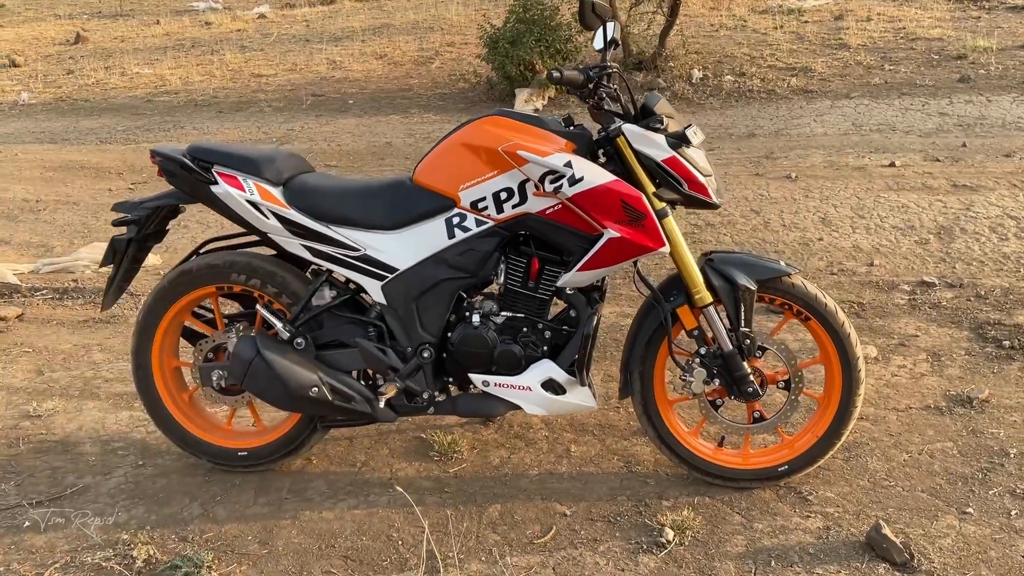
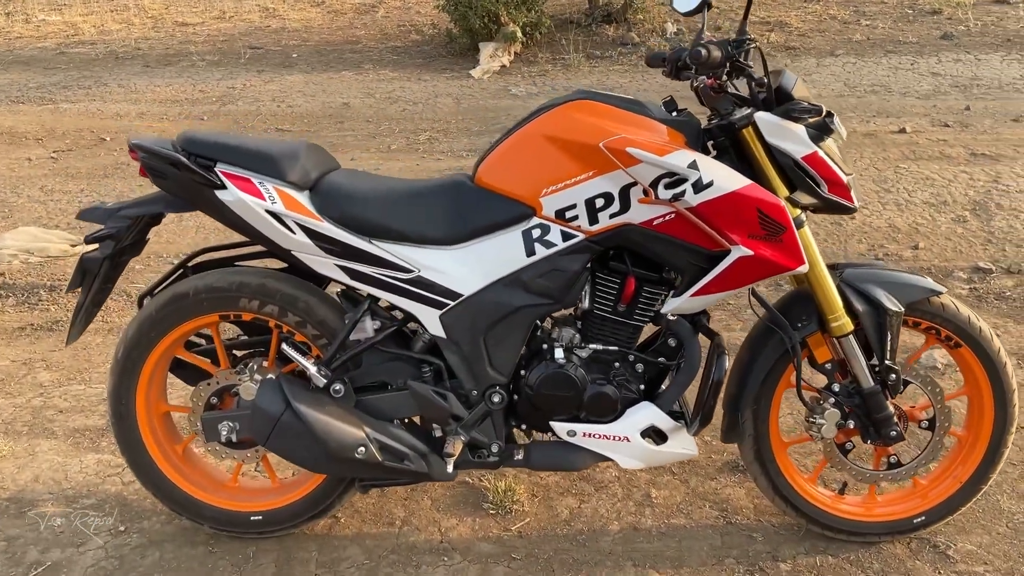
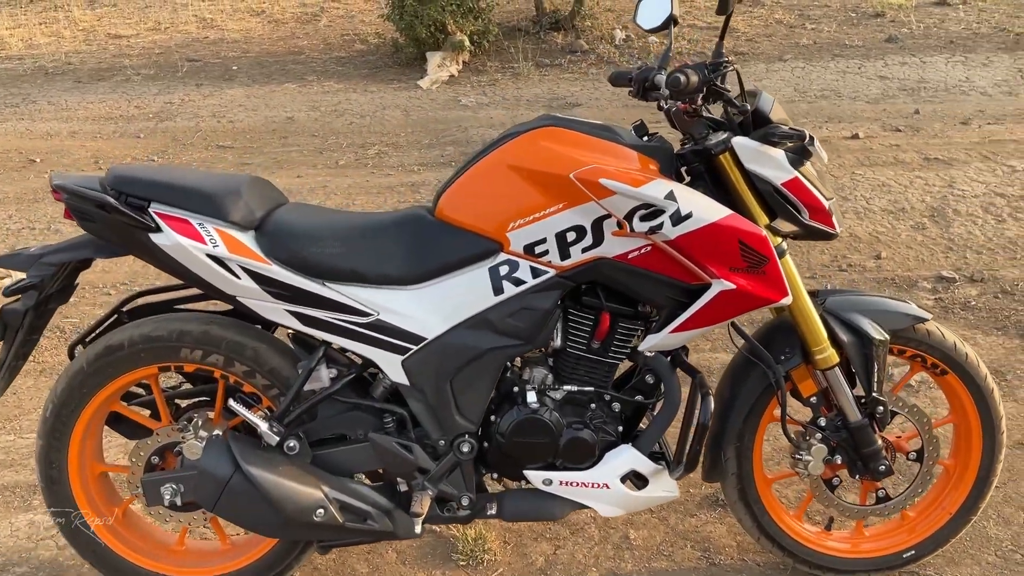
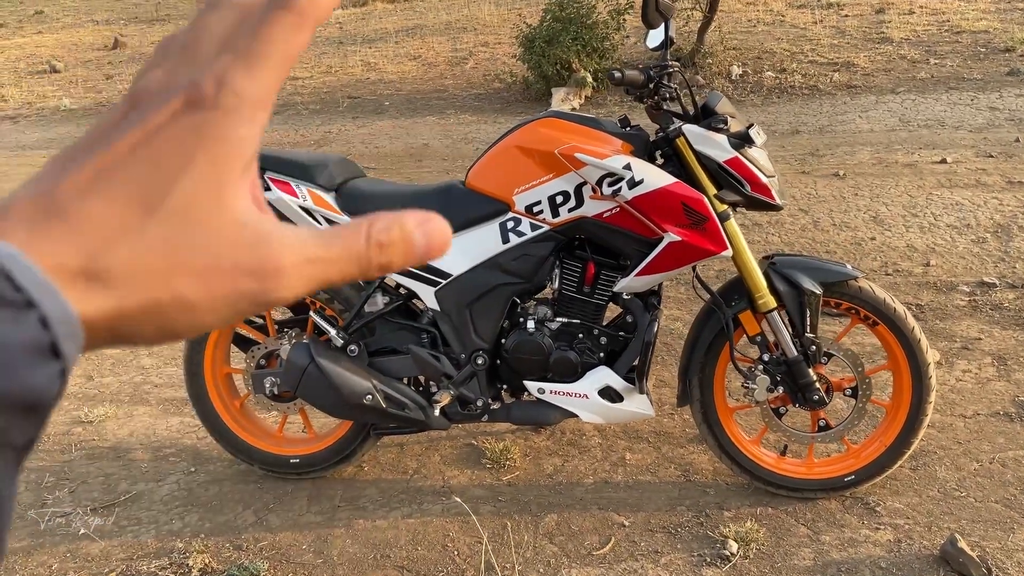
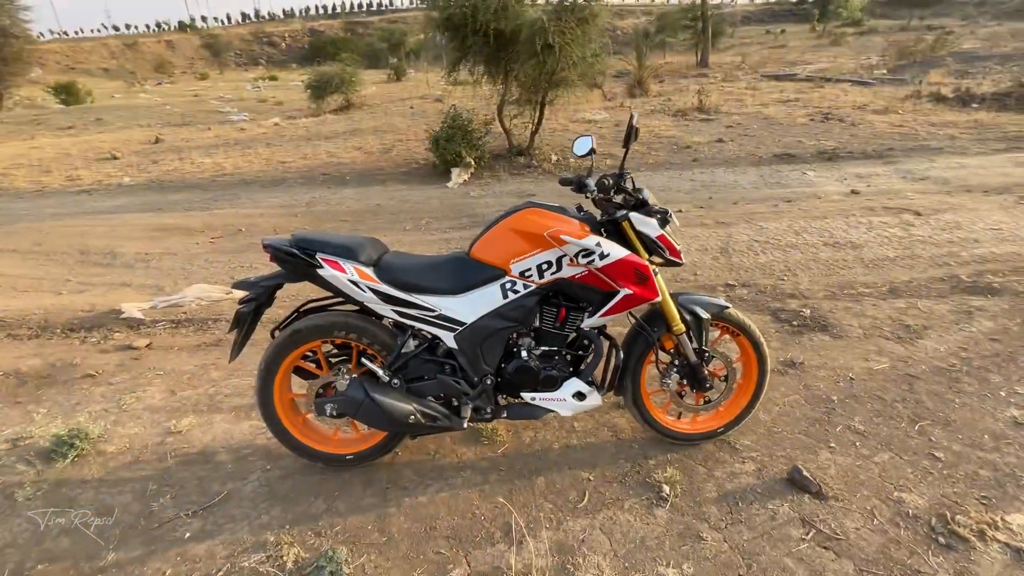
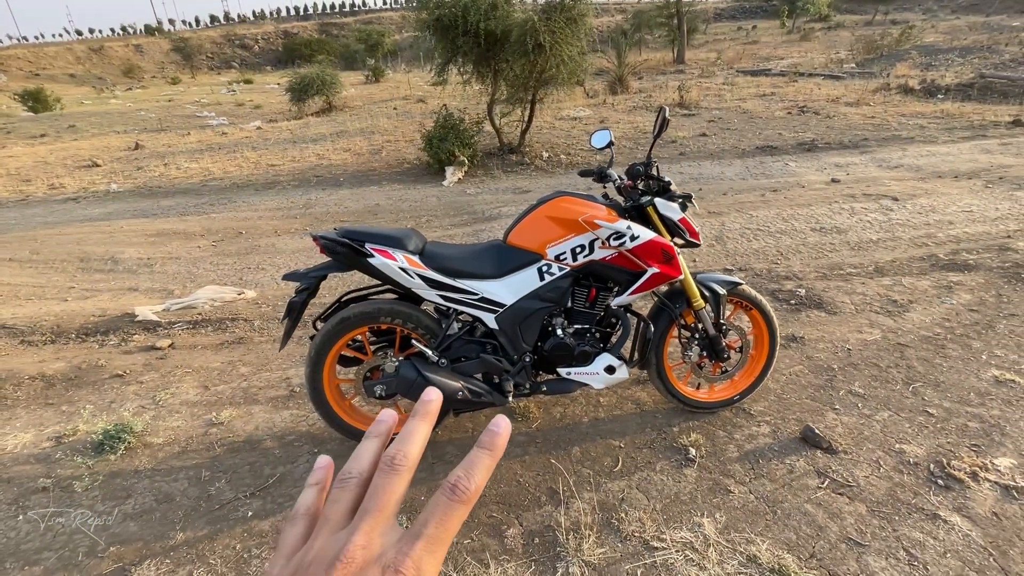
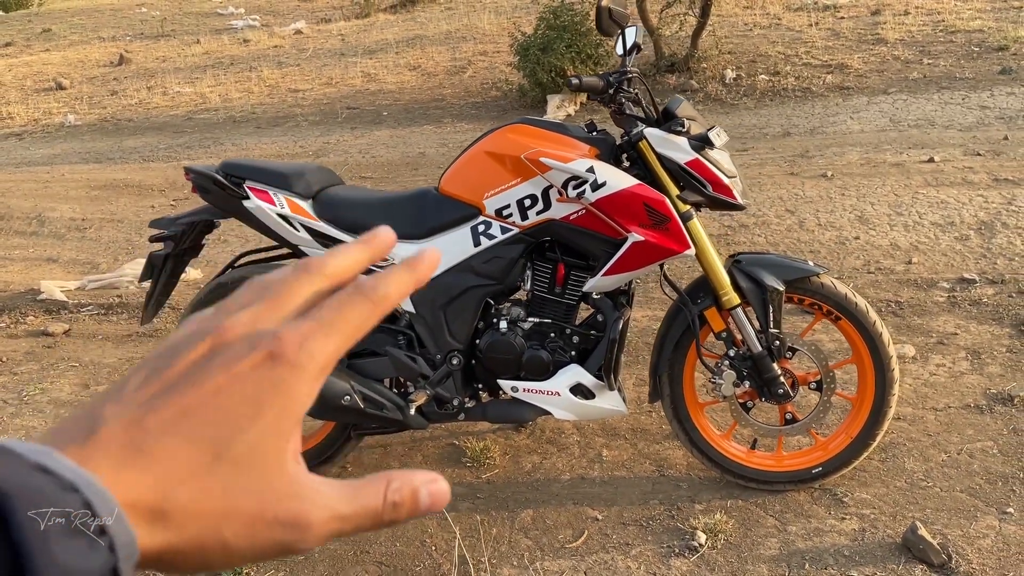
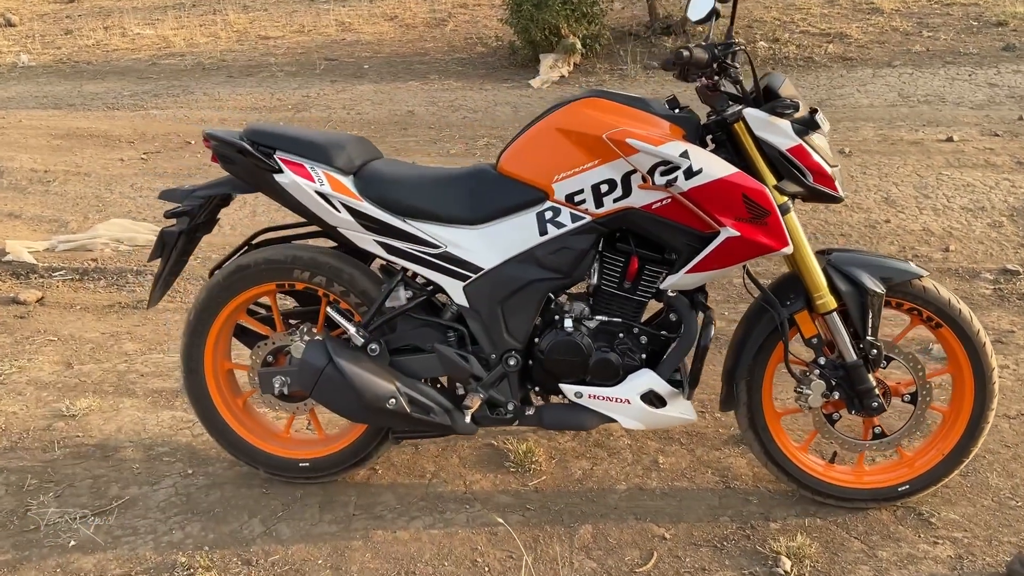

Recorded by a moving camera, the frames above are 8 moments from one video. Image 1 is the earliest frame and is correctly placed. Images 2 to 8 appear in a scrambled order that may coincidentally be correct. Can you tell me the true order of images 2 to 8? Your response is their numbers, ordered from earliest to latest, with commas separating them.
4, 7, 8, 2, 3, 5, 6
